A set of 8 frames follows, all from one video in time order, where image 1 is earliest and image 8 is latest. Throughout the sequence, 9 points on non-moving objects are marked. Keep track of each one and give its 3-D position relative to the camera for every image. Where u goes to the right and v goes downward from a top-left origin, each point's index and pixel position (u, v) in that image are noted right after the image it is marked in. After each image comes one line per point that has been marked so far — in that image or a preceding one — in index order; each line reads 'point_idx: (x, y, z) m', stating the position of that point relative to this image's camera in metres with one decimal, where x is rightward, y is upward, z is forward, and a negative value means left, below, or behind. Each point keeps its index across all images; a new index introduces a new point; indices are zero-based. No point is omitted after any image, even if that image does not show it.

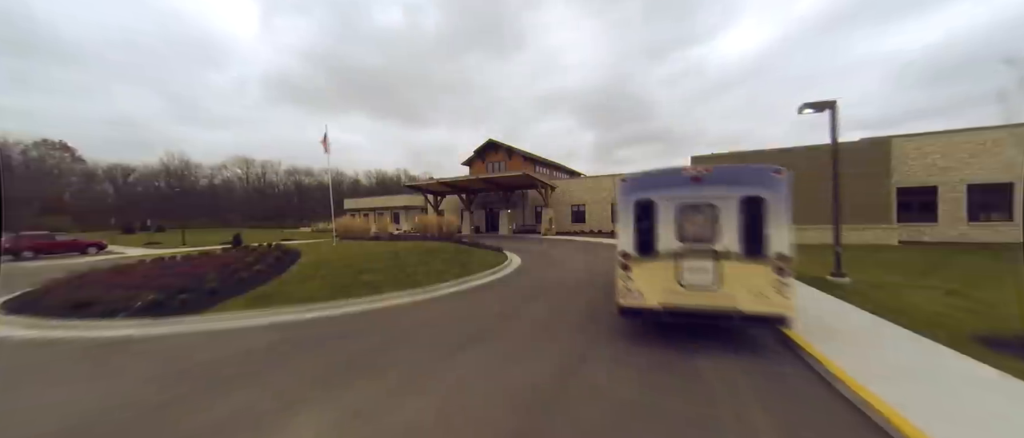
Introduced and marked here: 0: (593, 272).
0: (+2.6, -1.7, +10.1) m
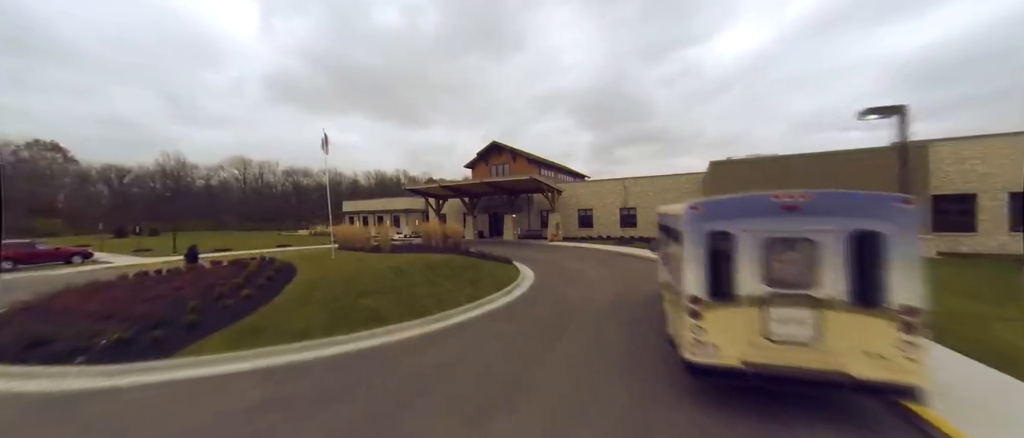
0: (+3.1, -2.1, +9.2) m
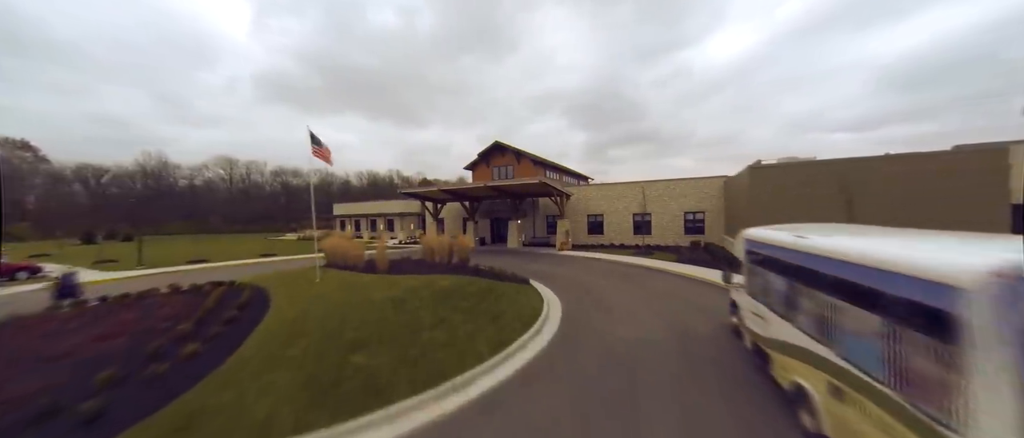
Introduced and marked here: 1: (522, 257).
0: (+3.8, -2.6, +7.5) m
1: (+0.7, -2.4, +19.0) m
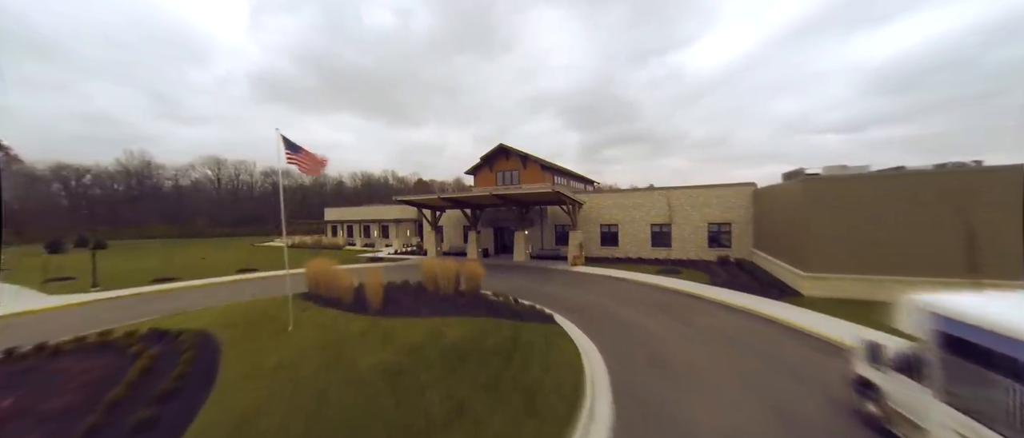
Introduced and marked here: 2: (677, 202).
0: (+4.5, -3.3, +5.5) m
1: (+1.2, -3.1, +17.0) m
2: (+10.5, +1.1, +19.9) m
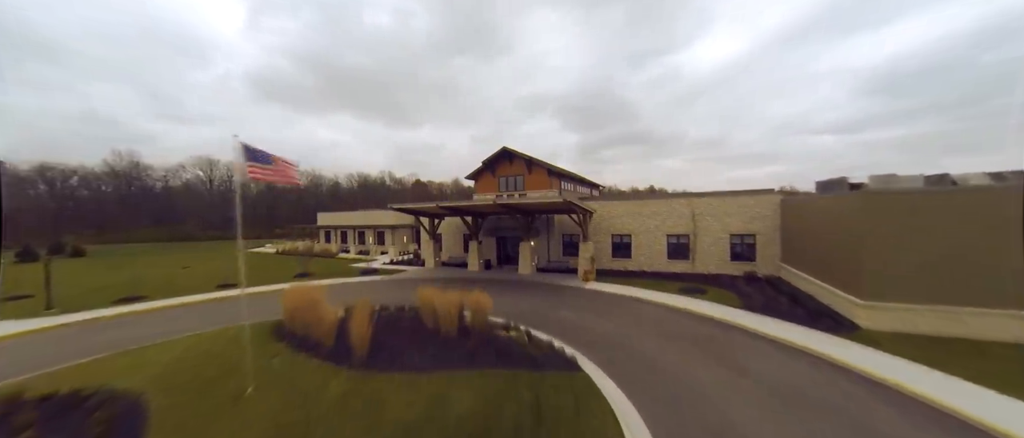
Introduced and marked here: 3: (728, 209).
0: (+4.9, -3.9, +3.9) m
1: (+1.5, -3.8, +15.4) m
2: (+10.9, +0.4, +18.4) m
3: (+12.4, +0.5, +17.9) m
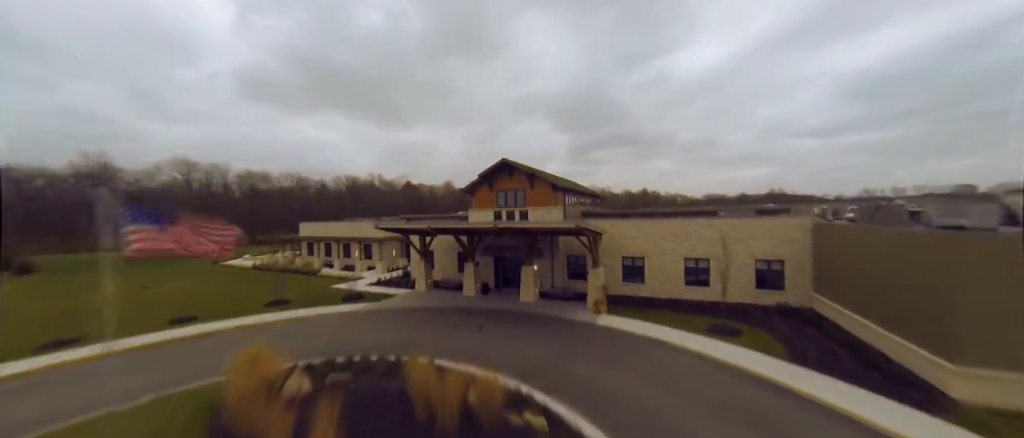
0: (+5.4, -5.1, +2.0) m
1: (+1.7, -5.0, +13.4) m
2: (+11.0, -0.8, +16.7) m
3: (+12.6, -0.7, +16.2) m
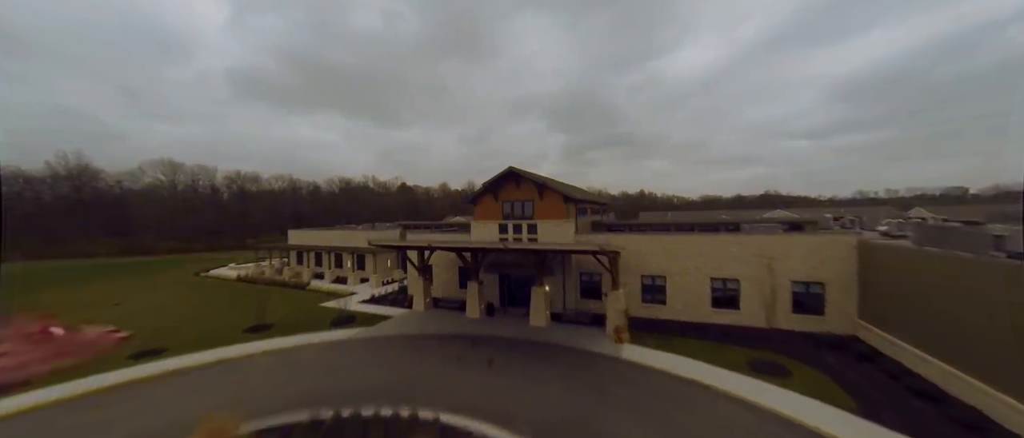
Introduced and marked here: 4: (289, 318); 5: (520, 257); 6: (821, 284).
0: (+6.1, -5.9, +0.4) m
1: (+2.3, -5.8, +11.7) m
2: (+11.5, -1.6, +15.1) m
3: (+13.1, -1.5, +14.6) m
4: (-13.2, -5.9, +18.5) m
5: (+0.4, -2.2, +17.9) m
6: (+14.2, -3.0, +14.3) m
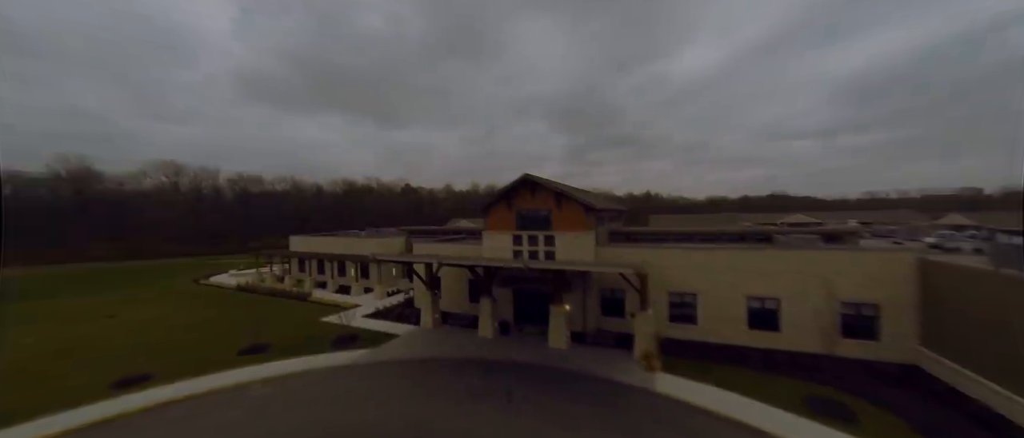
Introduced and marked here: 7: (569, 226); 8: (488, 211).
0: (+6.8, -6.5, -1.0) m
1: (+3.0, -6.4, +10.4) m
2: (+12.3, -2.2, +13.7) m
3: (+13.9, -2.1, +13.2) m
4: (-12.4, -6.5, +17.3) m
5: (+1.3, -2.8, +16.6) m
6: (+15.1, -3.6, +12.9) m
7: (+3.0, -0.4, +17.0) m
8: (-1.4, +0.5, +18.7) m
